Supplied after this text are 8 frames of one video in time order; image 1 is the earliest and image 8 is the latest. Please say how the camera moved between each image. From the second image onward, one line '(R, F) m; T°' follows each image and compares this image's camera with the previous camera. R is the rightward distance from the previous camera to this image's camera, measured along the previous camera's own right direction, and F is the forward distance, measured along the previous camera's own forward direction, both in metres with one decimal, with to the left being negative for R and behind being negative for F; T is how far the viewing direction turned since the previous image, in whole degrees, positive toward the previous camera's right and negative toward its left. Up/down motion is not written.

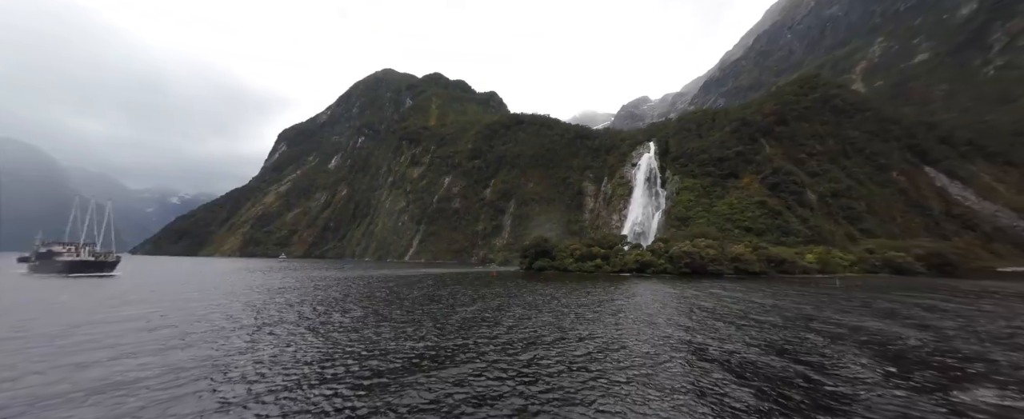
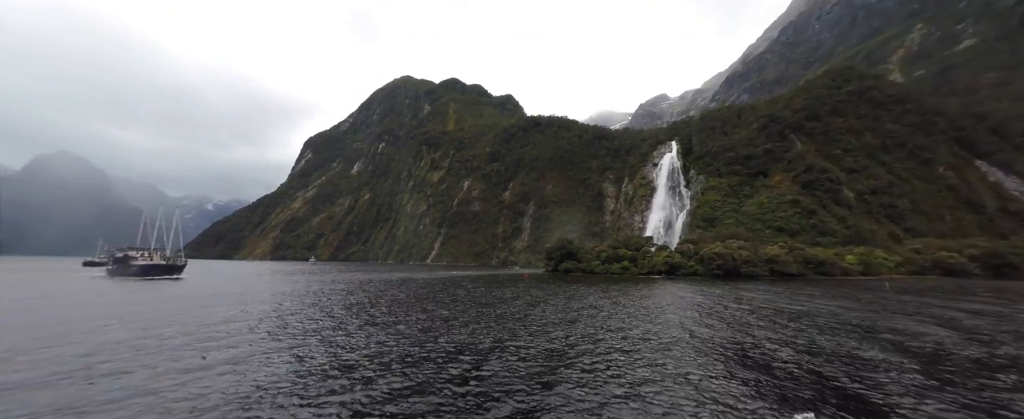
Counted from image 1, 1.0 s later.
(-1.1, 0.0) m; -3°
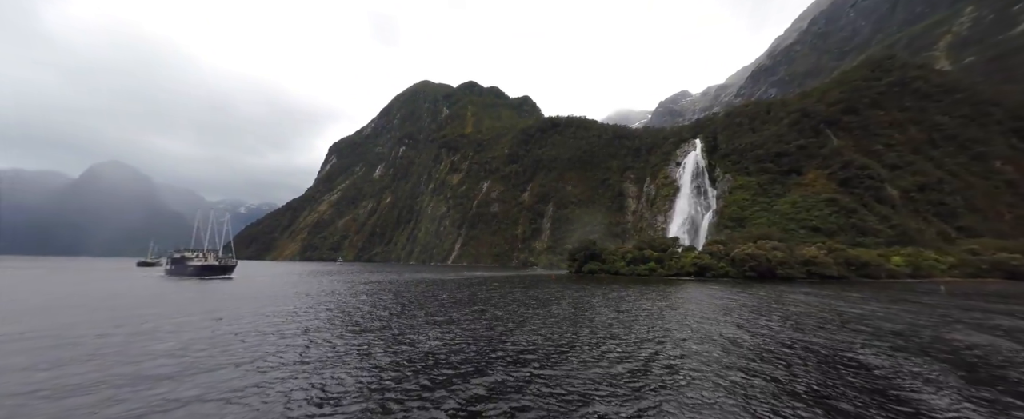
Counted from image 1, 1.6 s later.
(-0.6, +0.7) m; -3°
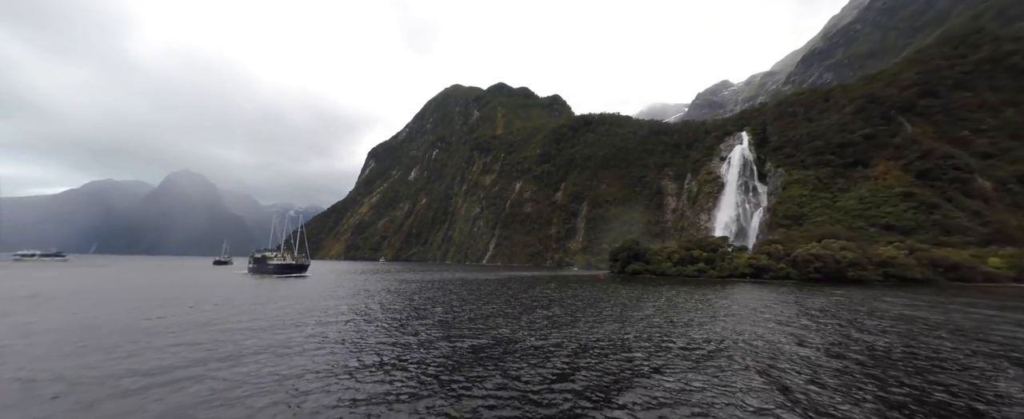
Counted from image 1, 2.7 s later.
(-1.3, +1.4) m; -5°
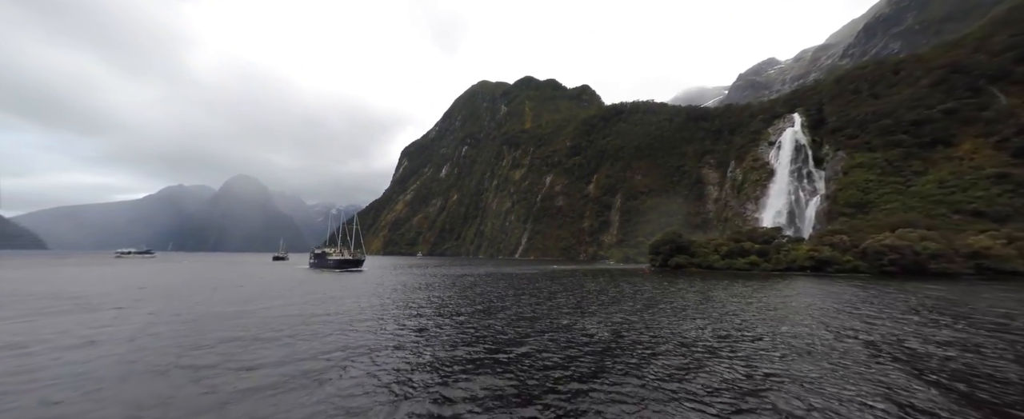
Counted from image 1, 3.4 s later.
(-0.8, +2.1) m; -5°
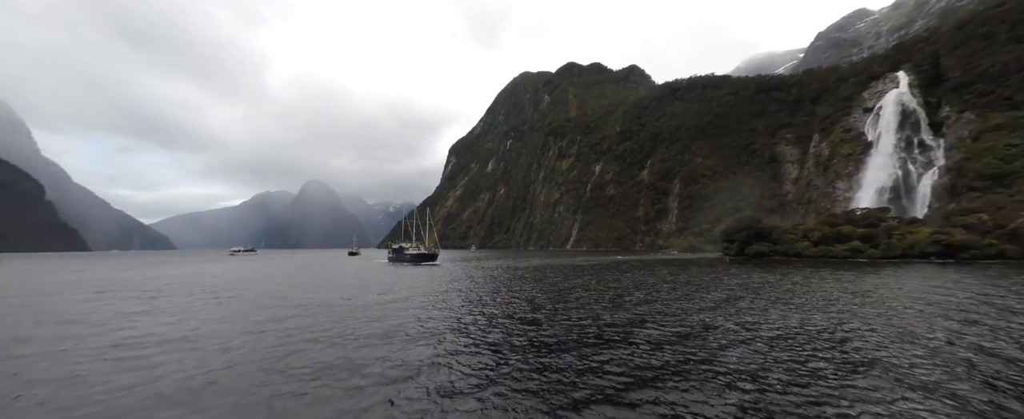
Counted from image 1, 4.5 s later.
(-1.2, +3.9) m; -8°
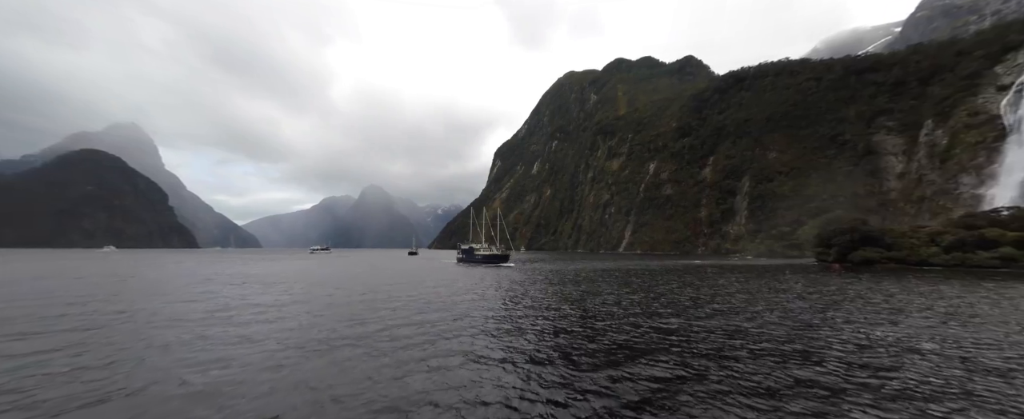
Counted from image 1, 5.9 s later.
(-2.5, +3.2) m; -8°
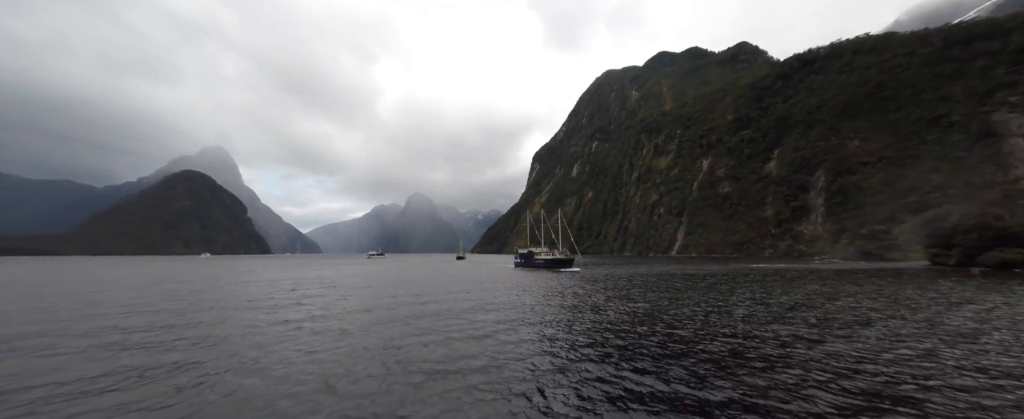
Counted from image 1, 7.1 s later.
(-3.2, +1.8) m; -7°
